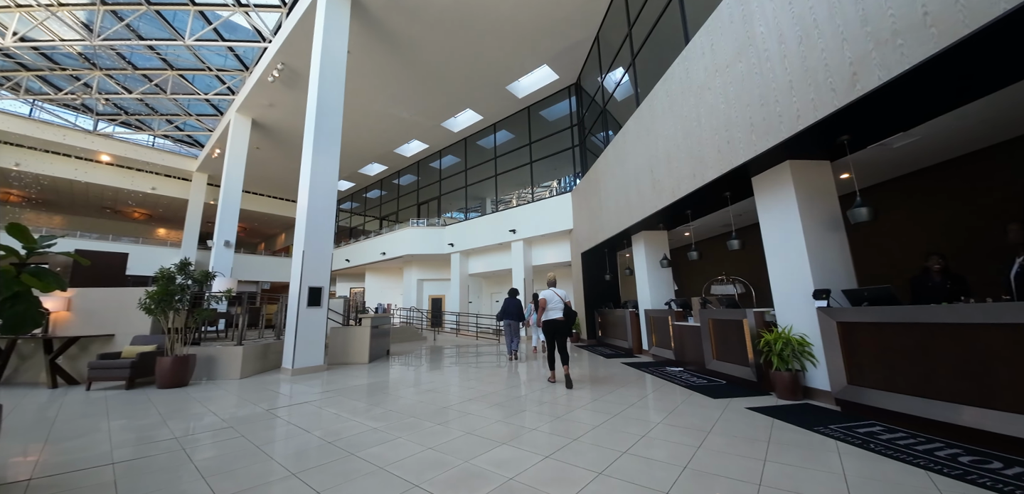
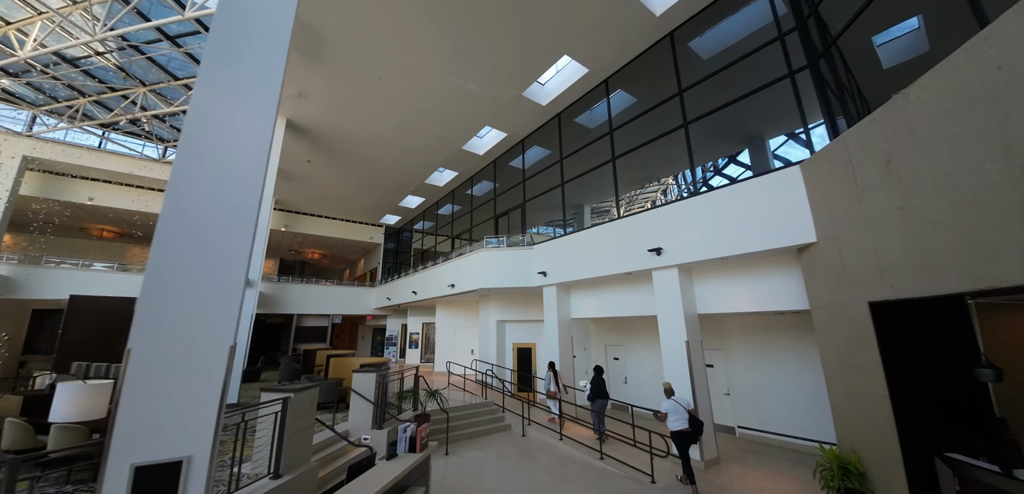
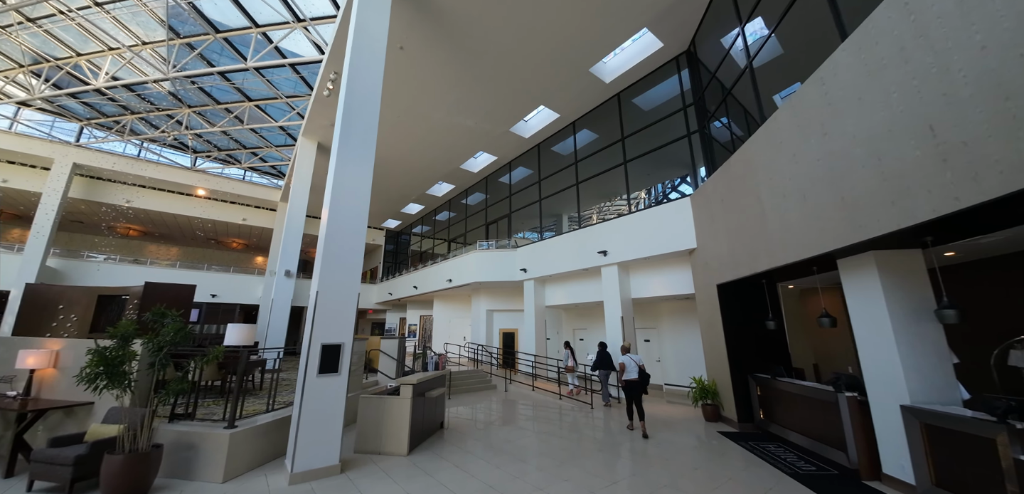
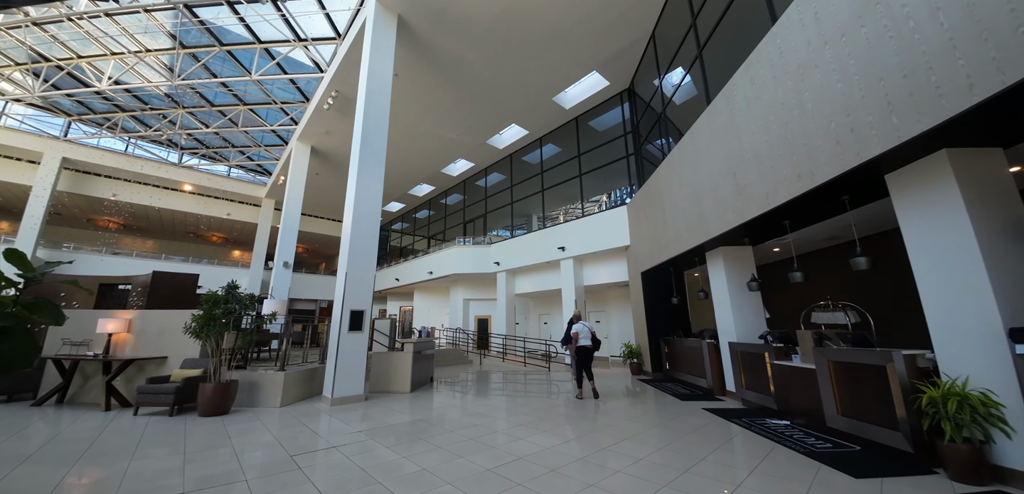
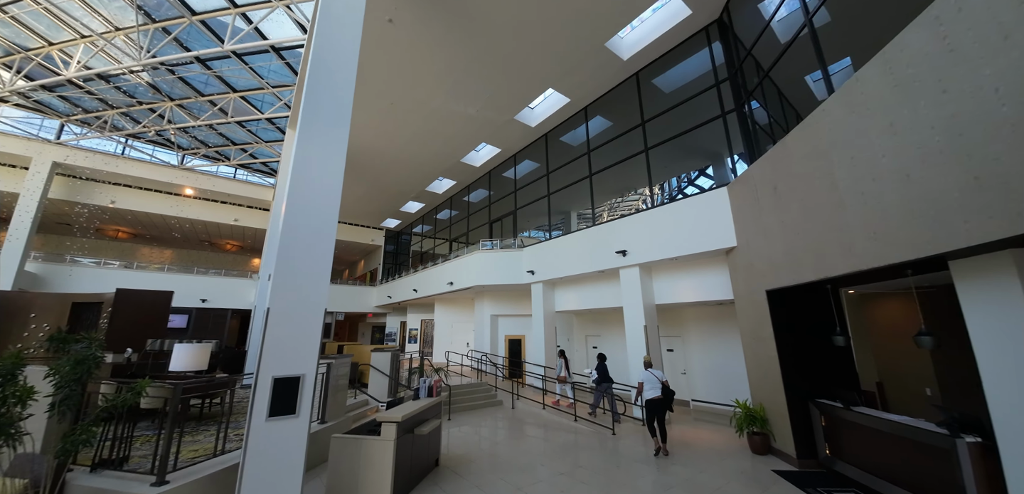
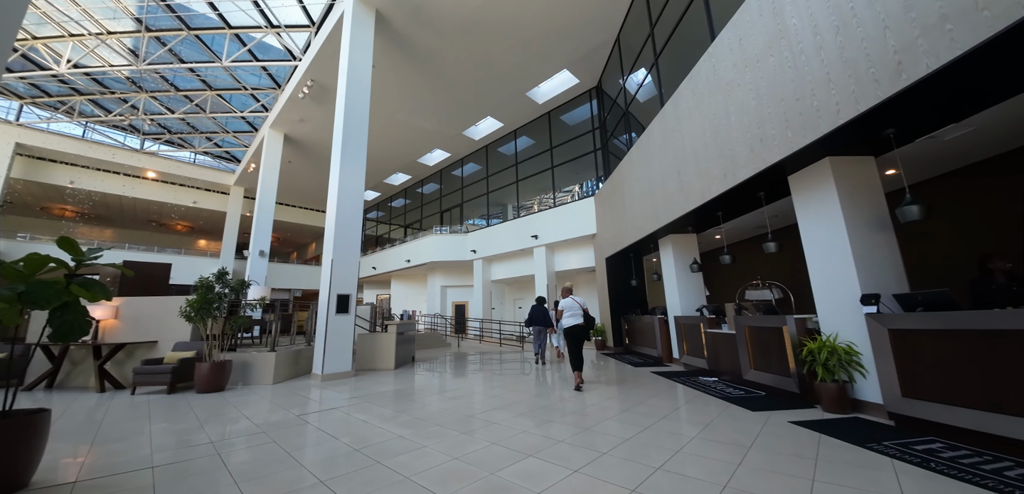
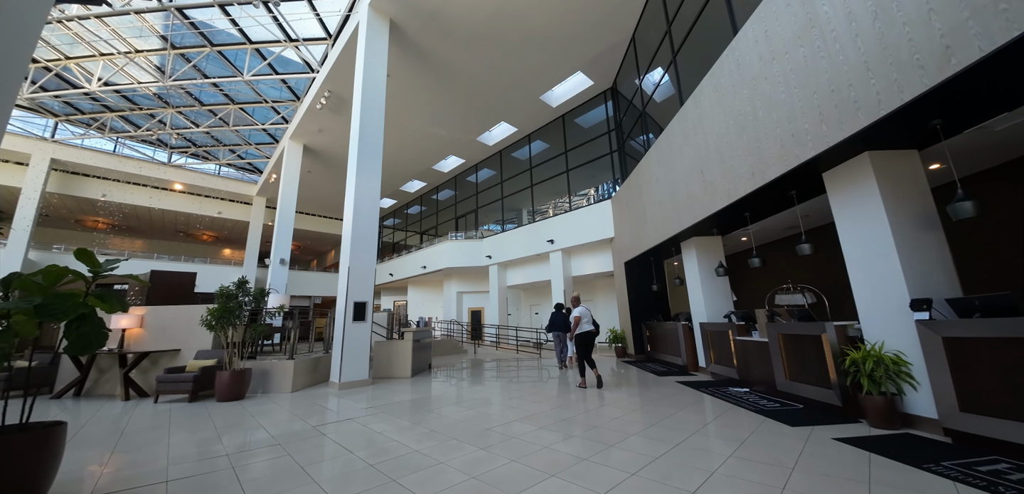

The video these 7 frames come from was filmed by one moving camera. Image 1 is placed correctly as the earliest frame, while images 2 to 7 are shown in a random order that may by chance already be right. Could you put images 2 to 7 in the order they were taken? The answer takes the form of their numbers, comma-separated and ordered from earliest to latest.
6, 7, 4, 3, 5, 2
